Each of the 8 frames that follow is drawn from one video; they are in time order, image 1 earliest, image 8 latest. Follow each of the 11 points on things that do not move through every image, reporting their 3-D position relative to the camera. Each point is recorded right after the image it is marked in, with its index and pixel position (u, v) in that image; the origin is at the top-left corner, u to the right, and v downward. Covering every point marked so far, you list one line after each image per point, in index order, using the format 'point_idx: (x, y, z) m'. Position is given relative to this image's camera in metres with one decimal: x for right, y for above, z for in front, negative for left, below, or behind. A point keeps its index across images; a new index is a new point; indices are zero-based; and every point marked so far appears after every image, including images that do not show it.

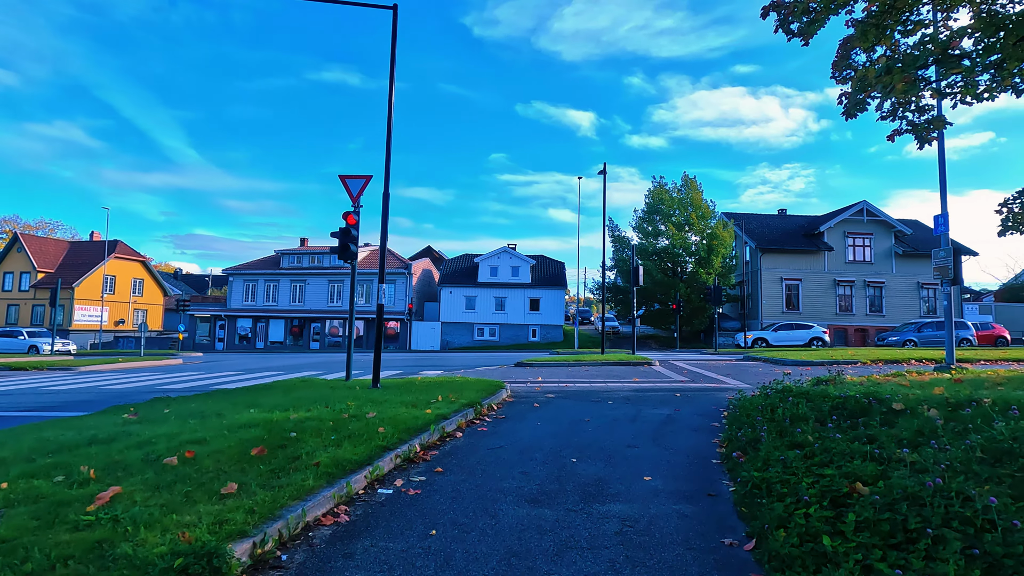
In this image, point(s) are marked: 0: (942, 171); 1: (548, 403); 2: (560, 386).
0: (+10.3, +2.8, +12.8) m
1: (+0.7, -2.1, +10.0) m
2: (+1.0, -2.2, +11.9) m
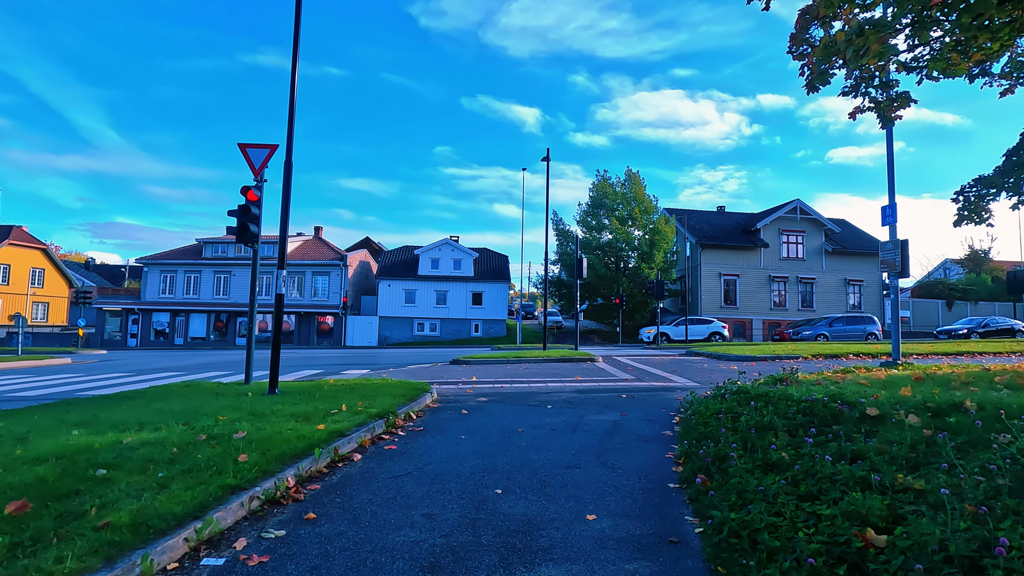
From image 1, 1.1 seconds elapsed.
0: (+8.8, +2.9, +12.4) m
1: (-0.6, -1.9, +8.7) m
2: (-0.4, -2.0, +10.6) m
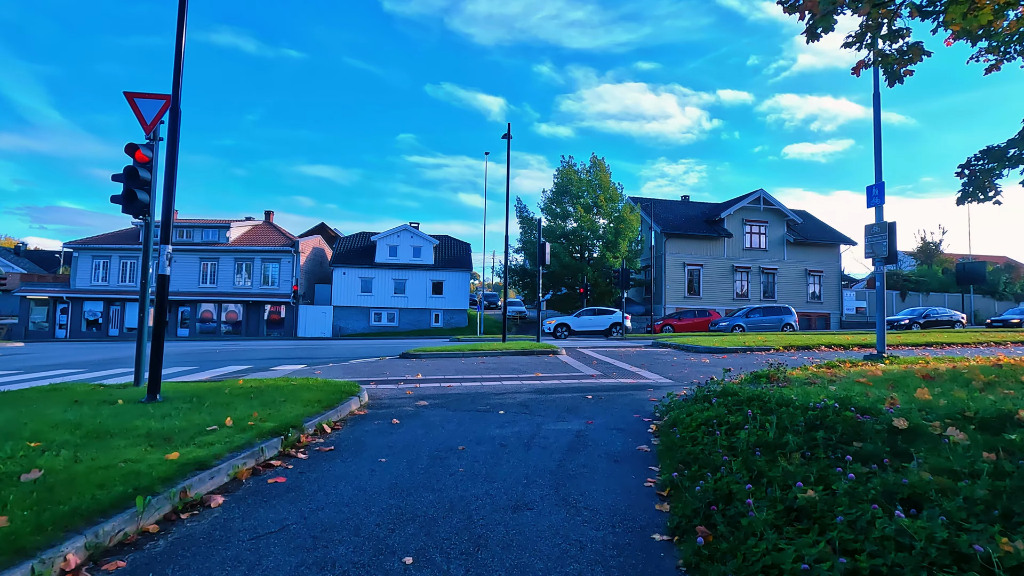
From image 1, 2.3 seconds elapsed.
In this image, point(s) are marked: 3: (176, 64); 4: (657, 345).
0: (+7.8, +3.2, +11.4) m
1: (-1.3, -1.7, +7.2) m
2: (-1.2, -1.7, +9.1) m
3: (-4.6, +3.0, +7.3) m
4: (+5.4, -2.1, +19.8) m
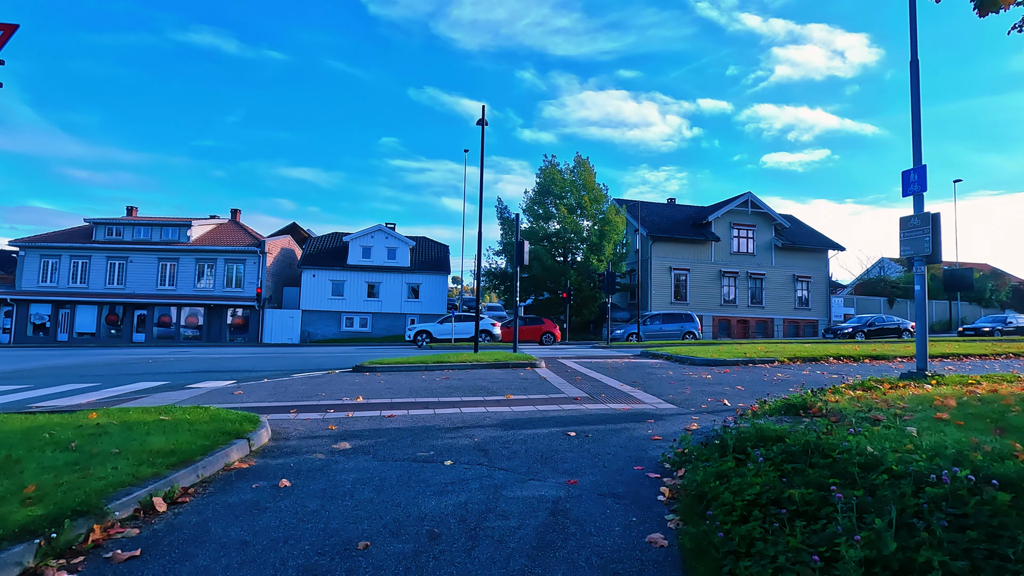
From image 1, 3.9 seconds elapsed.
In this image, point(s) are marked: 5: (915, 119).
0: (+7.2, +3.1, +9.6) m
1: (-1.8, -1.7, +5.0) m
2: (-1.8, -1.7, +6.9) m
3: (-5.0, +3.1, +5.1) m
4: (+4.5, -2.3, +17.8) m
5: (+7.2, +3.0, +9.6) m
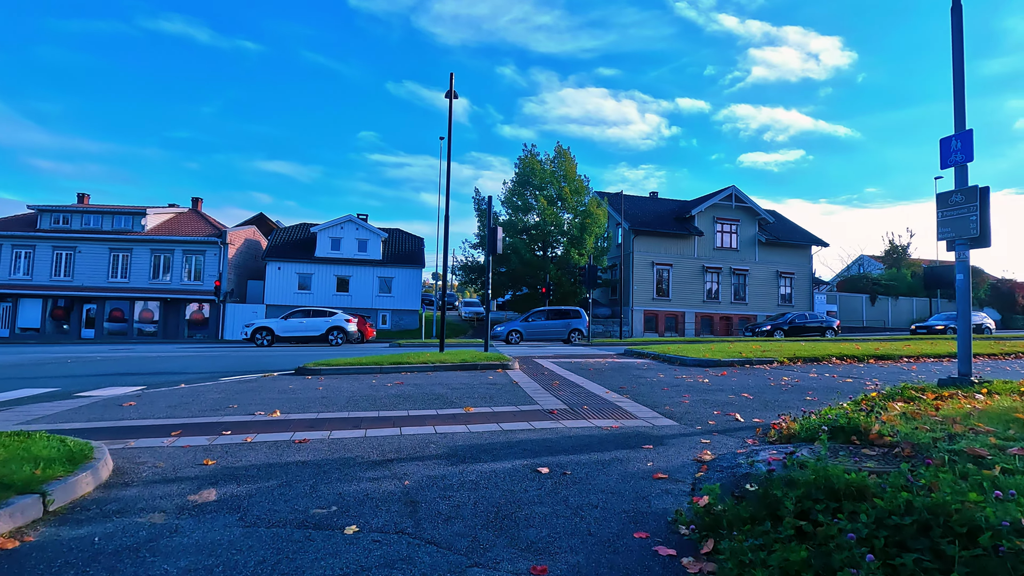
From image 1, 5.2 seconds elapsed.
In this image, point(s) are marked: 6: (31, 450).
0: (+6.7, +3.3, +8.0) m
1: (-2.2, -1.5, +3.2) m
2: (-2.2, -1.5, +5.1) m
3: (-5.4, +3.3, +3.1) m
4: (+3.6, -2.0, +16.2) m
5: (+6.7, +3.2, +8.0) m
6: (-3.8, -1.3, +4.2) m
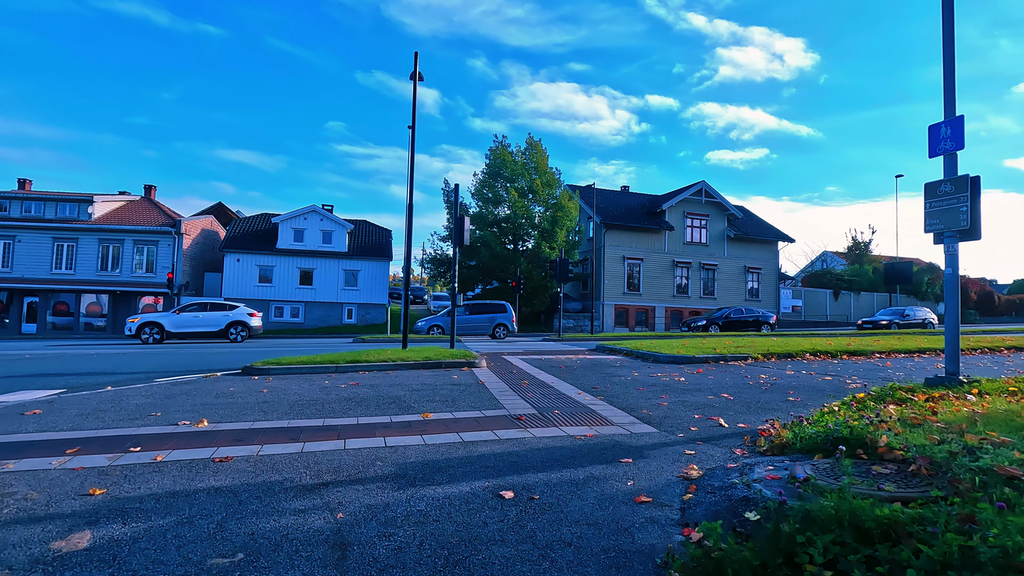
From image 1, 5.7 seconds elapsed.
0: (+6.2, +3.4, +7.6) m
1: (-2.4, -1.4, +2.4) m
2: (-2.5, -1.4, +4.3) m
3: (-5.6, +3.3, +2.1) m
4: (+2.7, -1.8, +15.7) m
5: (+6.2, +3.3, +7.6) m
6: (-4.0, -1.2, +3.3) m
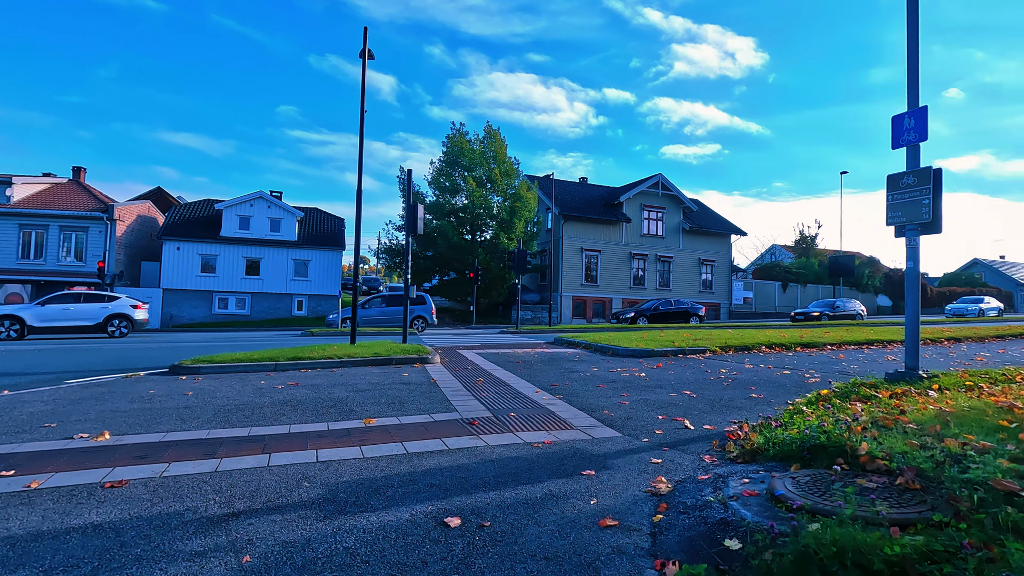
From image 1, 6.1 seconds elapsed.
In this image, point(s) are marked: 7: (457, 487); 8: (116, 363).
0: (+5.6, +3.4, +7.5) m
1: (-2.6, -1.4, +1.6) m
2: (-2.9, -1.4, +3.5) m
3: (-5.7, +3.4, +1.0) m
4: (+1.4, -1.6, +15.3) m
5: (+5.6, +3.3, +7.5) m
6: (-4.3, -1.2, +2.5) m
7: (-0.4, -1.4, +3.9) m
8: (-8.5, -1.6, +11.3) m
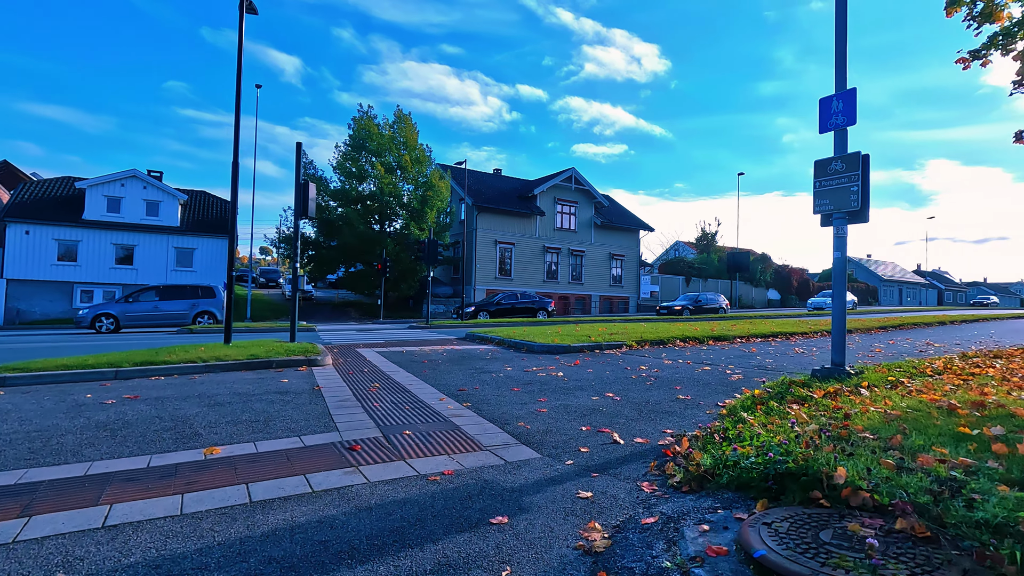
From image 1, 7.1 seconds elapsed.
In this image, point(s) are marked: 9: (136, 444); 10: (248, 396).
0: (+4.3, +3.5, +7.1) m
1: (-2.8, -1.4, +0.1) m
2: (-3.4, -1.3, +1.9) m
3: (-5.8, +3.4, -1.1) m
4: (-1.0, -1.4, +14.3) m
5: (+4.3, +3.5, +7.1) m
6: (-4.6, -1.1, +0.6) m
7: (-1.0, -1.3, +2.7) m
8: (-10.2, -1.4, +8.7) m
9: (-3.3, -1.4, +4.7) m
10: (-3.4, -1.4, +6.9) m
